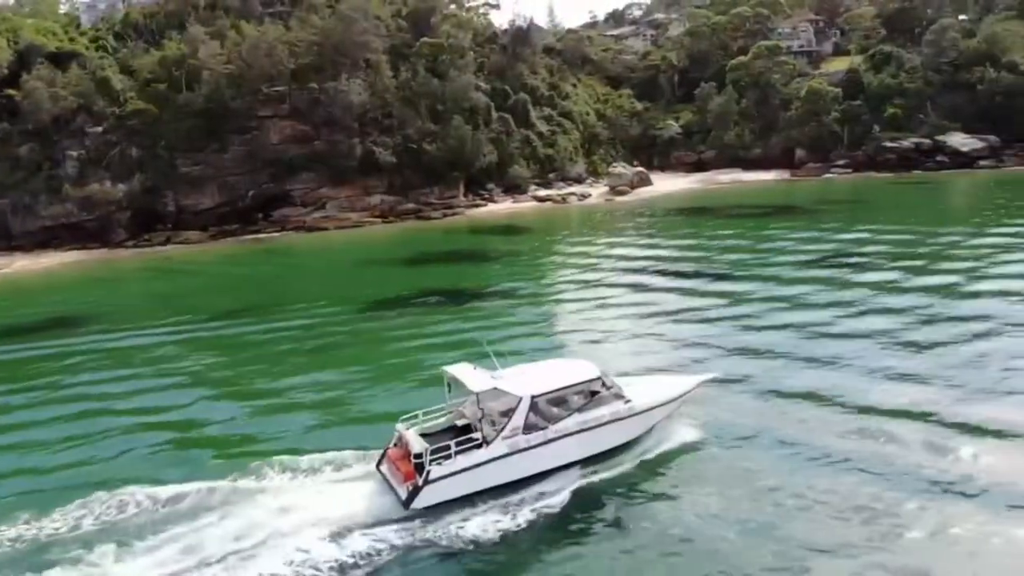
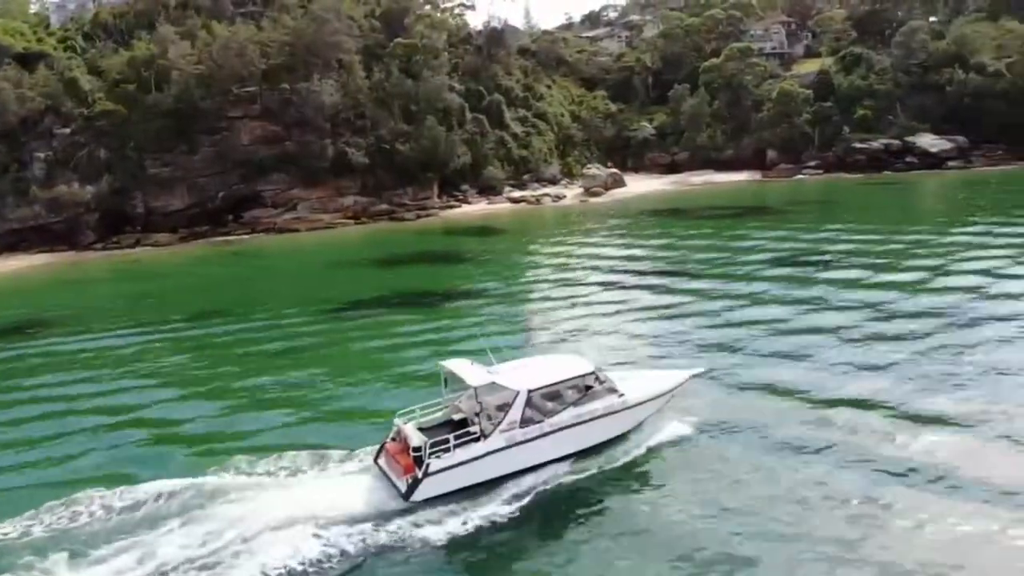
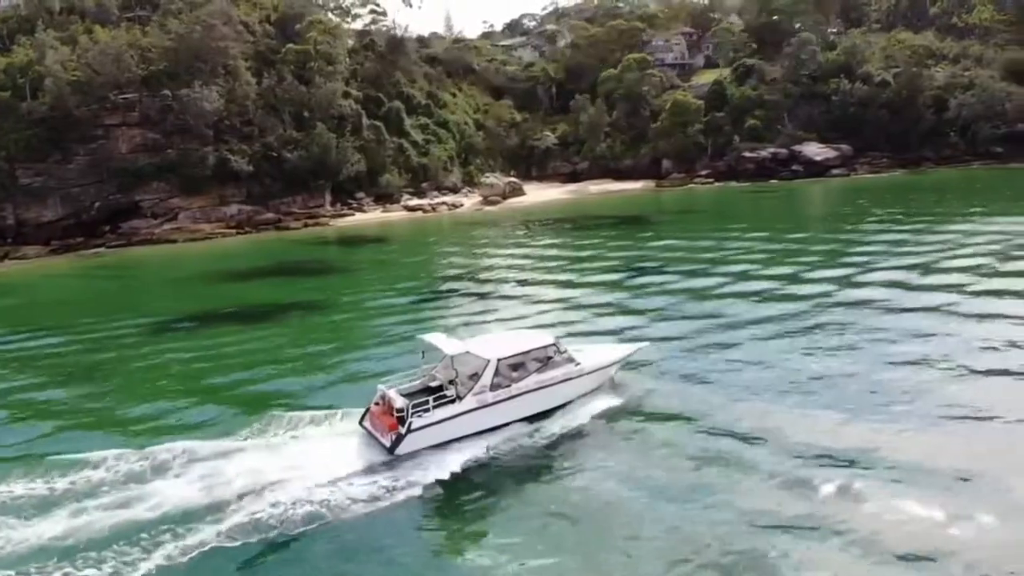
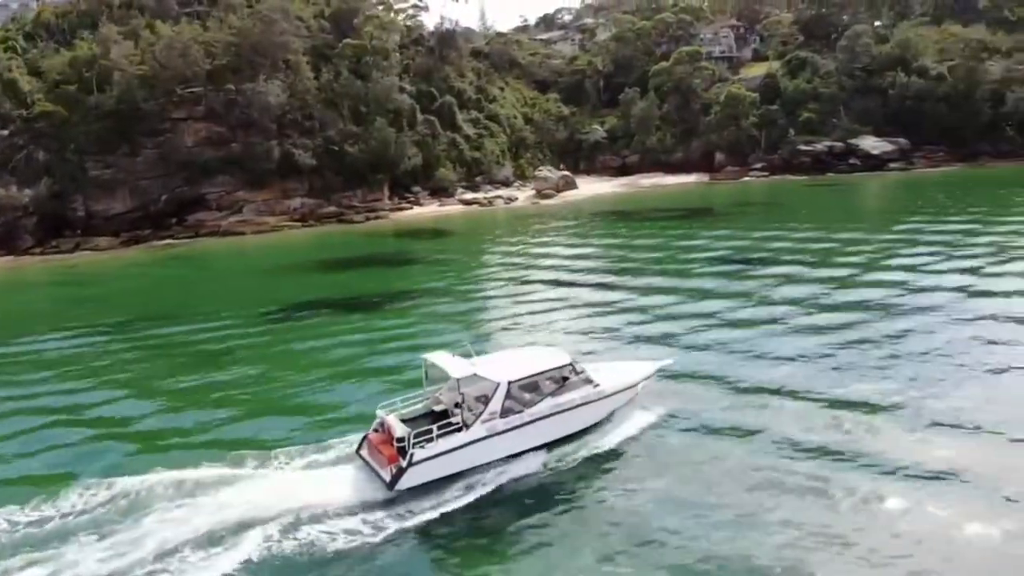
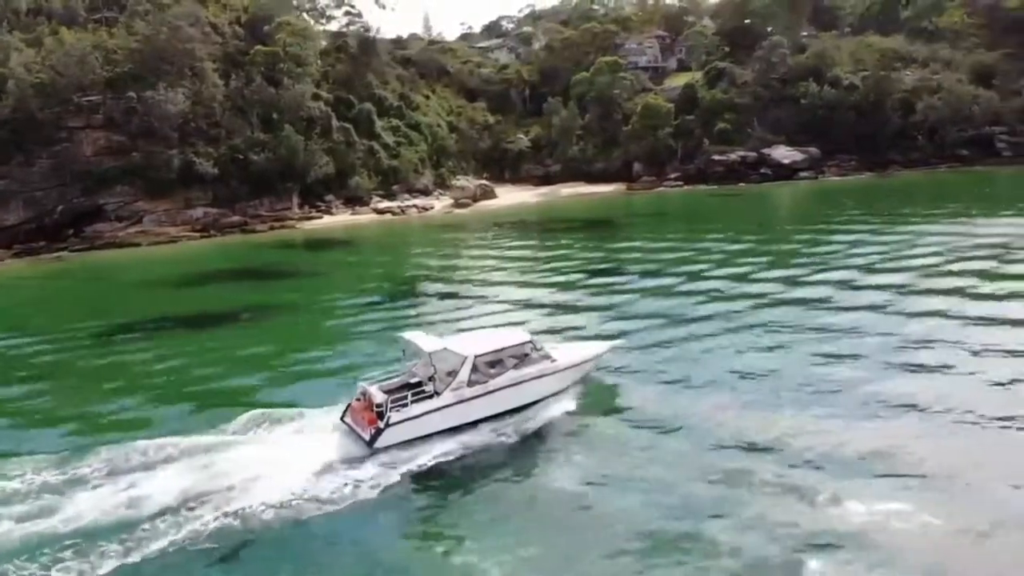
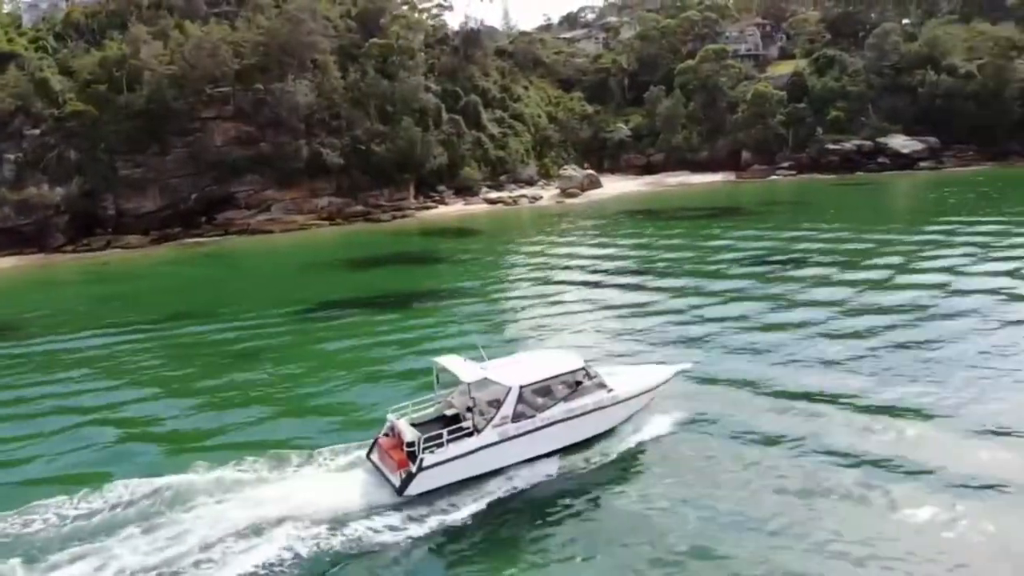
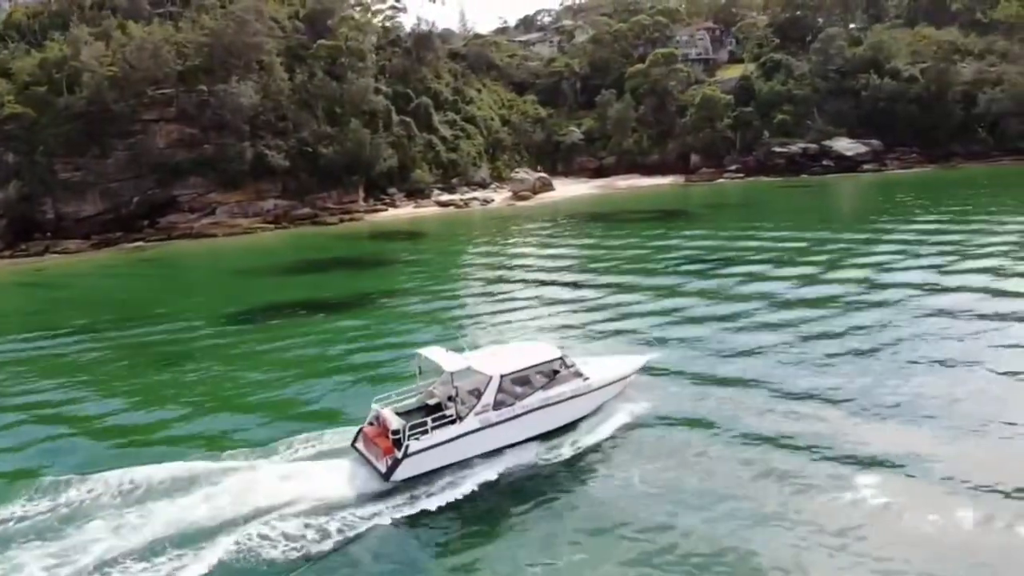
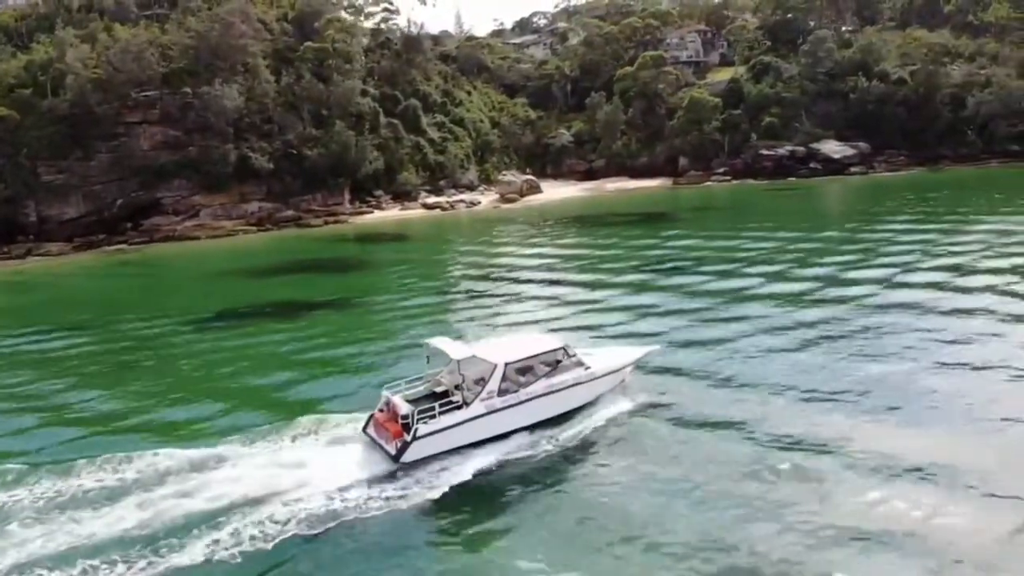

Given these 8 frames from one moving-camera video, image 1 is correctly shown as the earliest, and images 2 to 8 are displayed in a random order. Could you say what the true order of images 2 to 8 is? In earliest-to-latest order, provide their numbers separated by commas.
2, 6, 4, 7, 8, 3, 5
